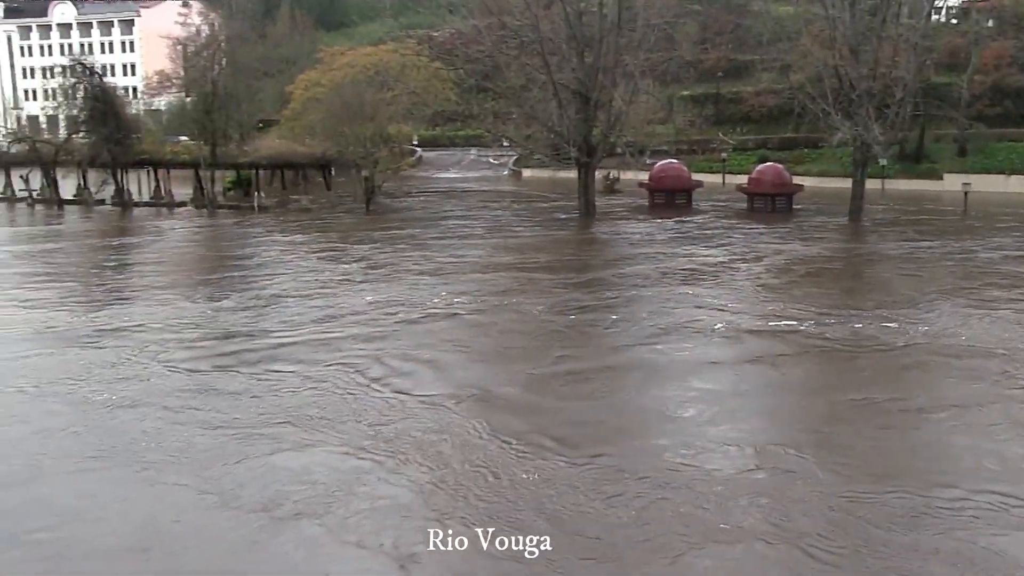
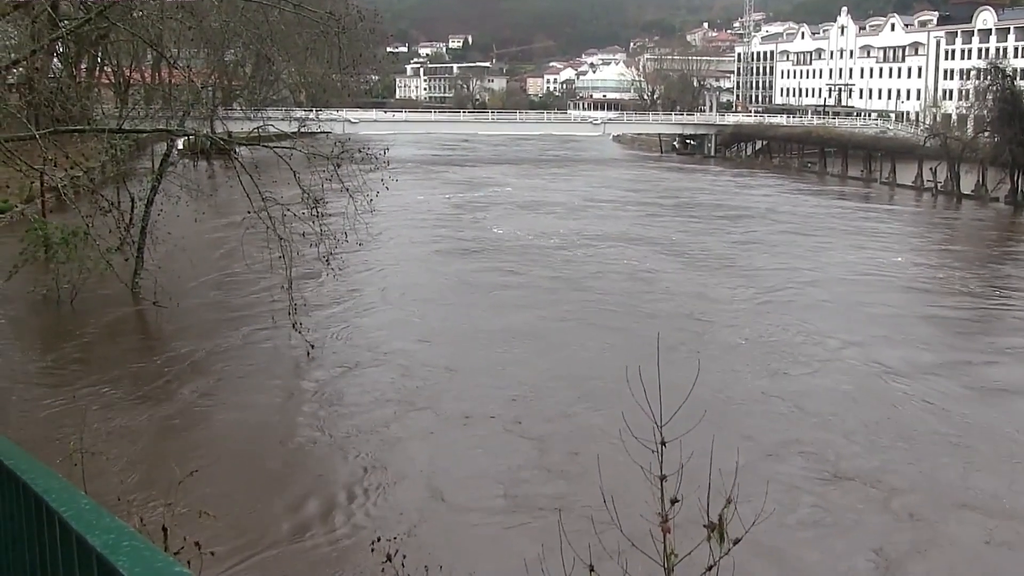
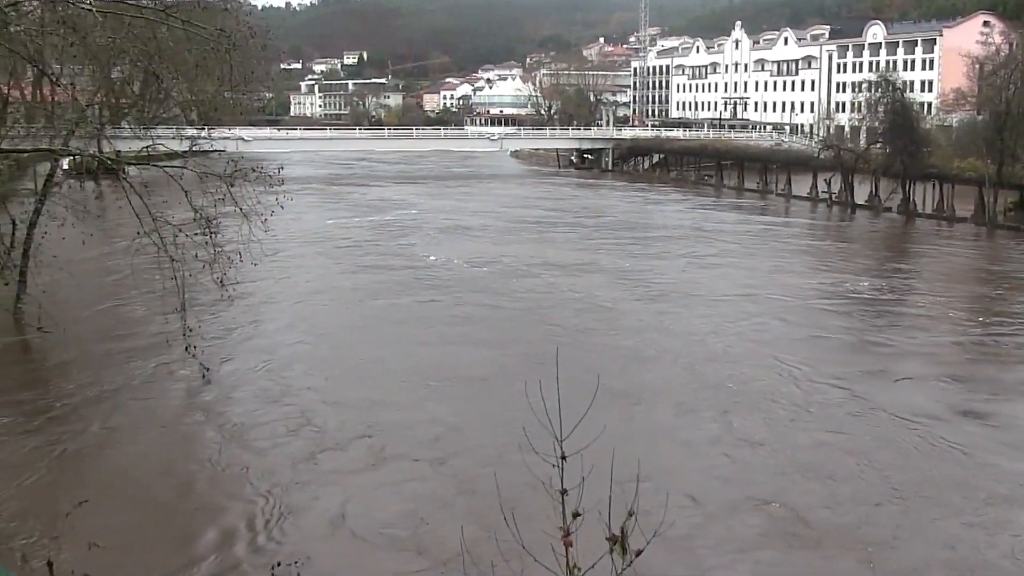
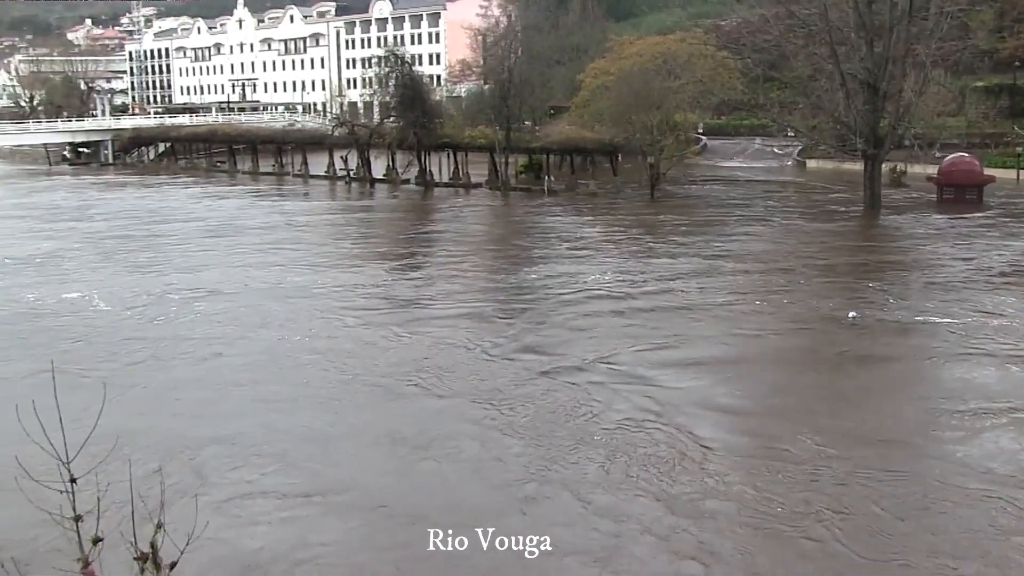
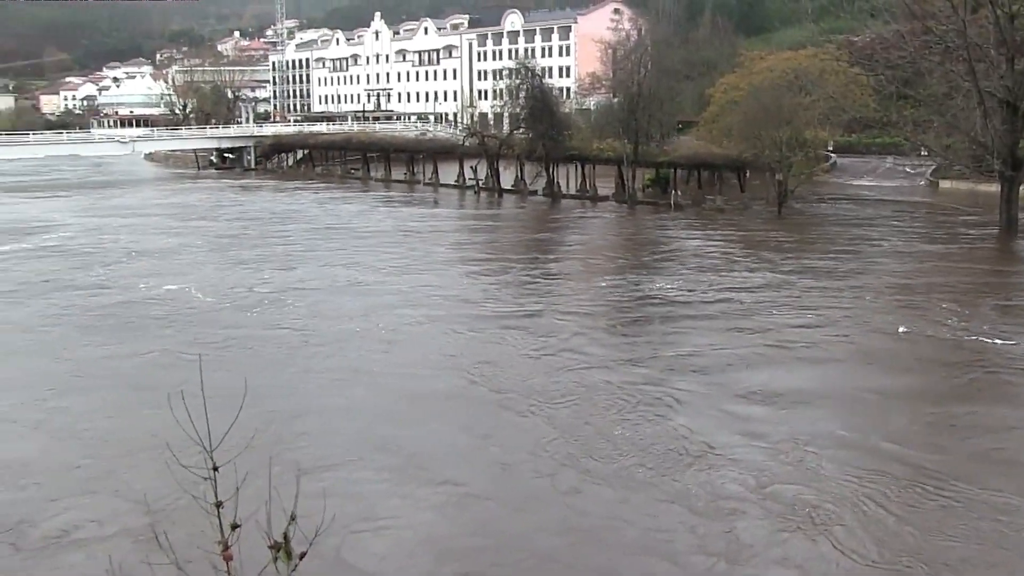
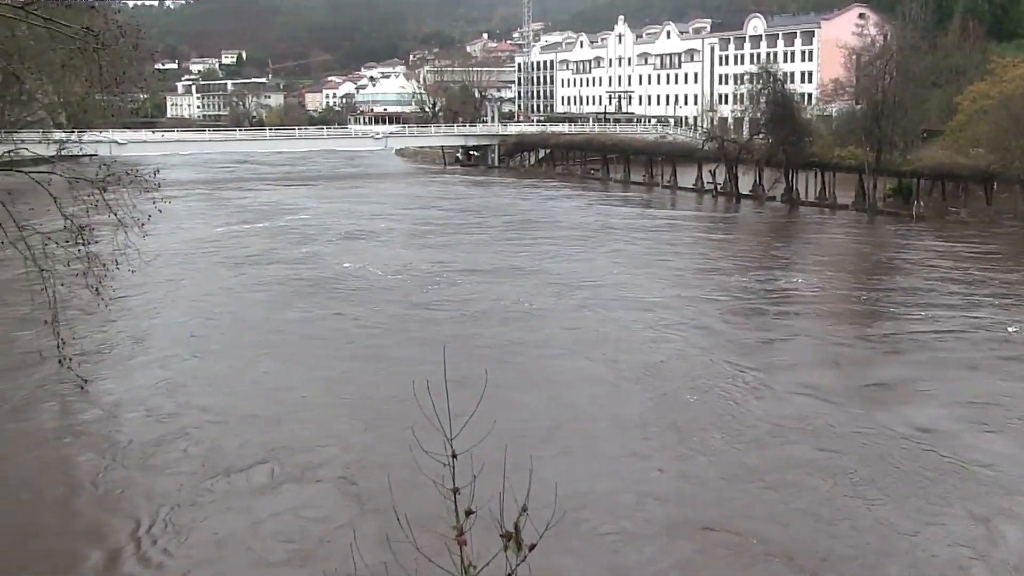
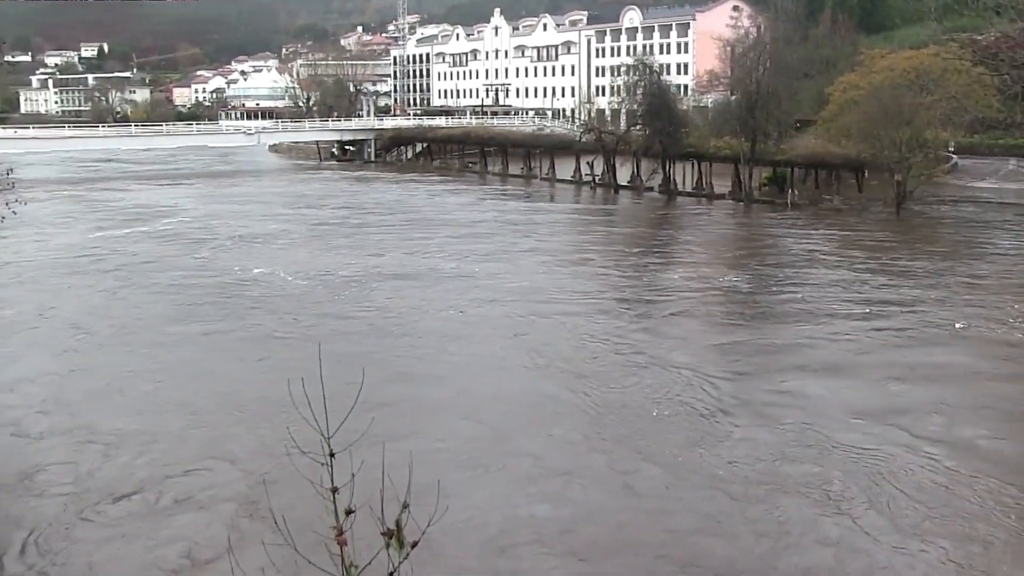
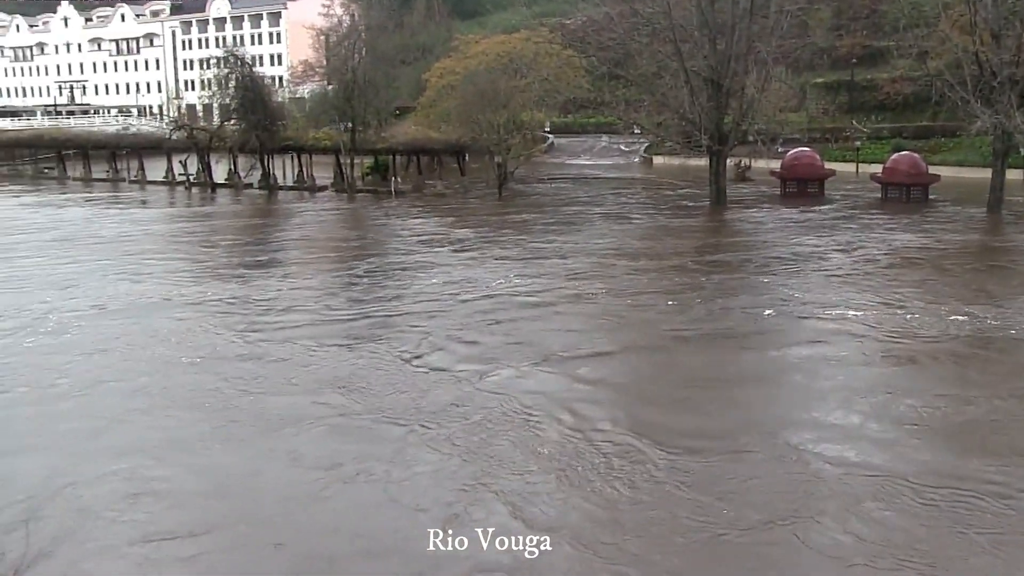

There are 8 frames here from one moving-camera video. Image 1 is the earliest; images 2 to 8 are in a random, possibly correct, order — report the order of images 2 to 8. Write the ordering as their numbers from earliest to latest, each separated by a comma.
8, 4, 5, 7, 6, 3, 2
